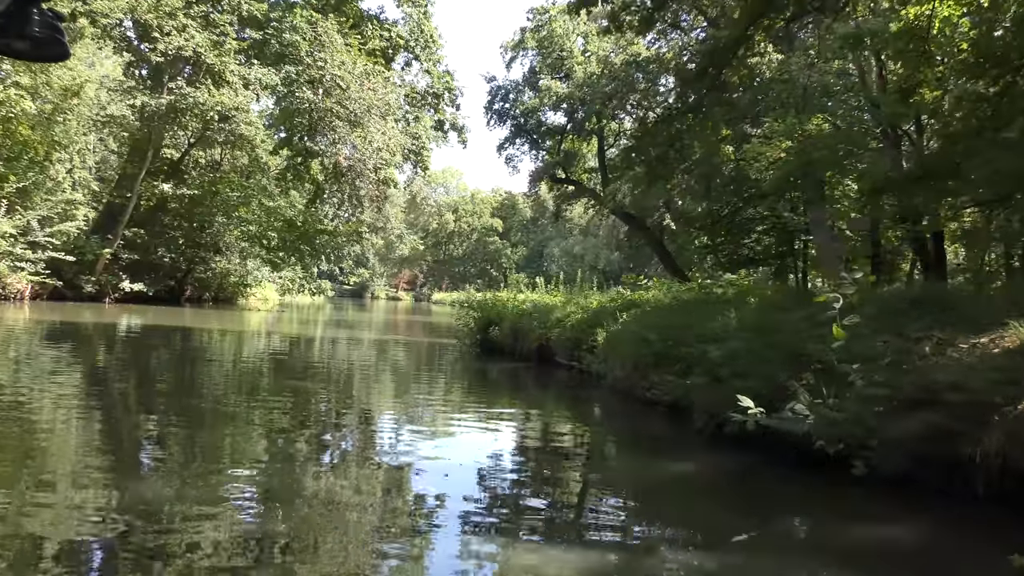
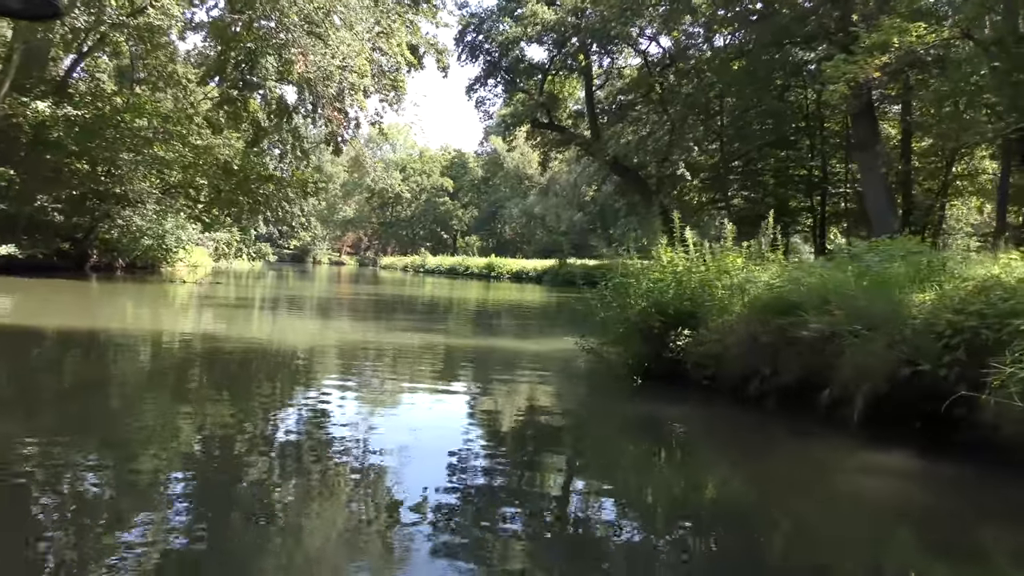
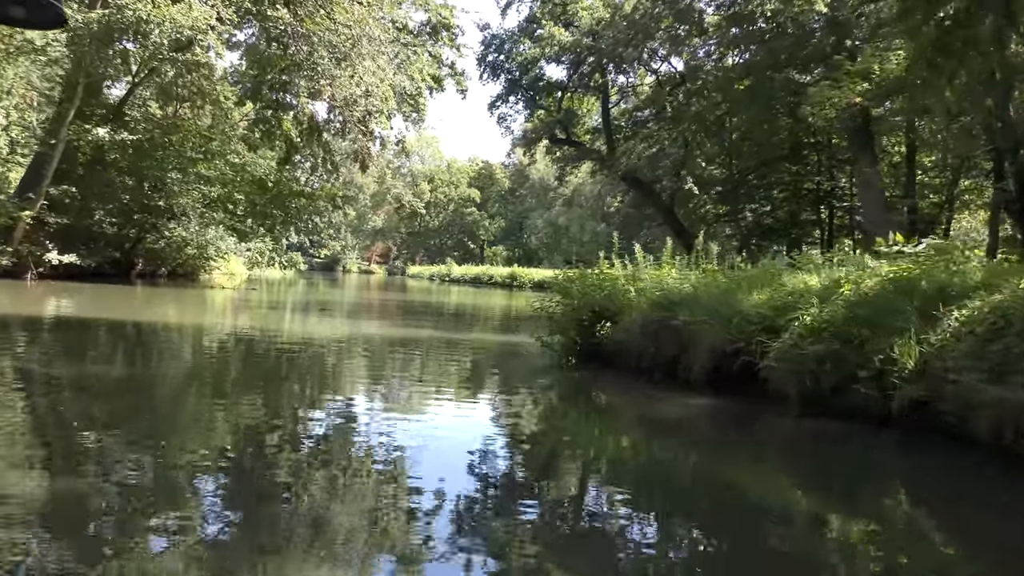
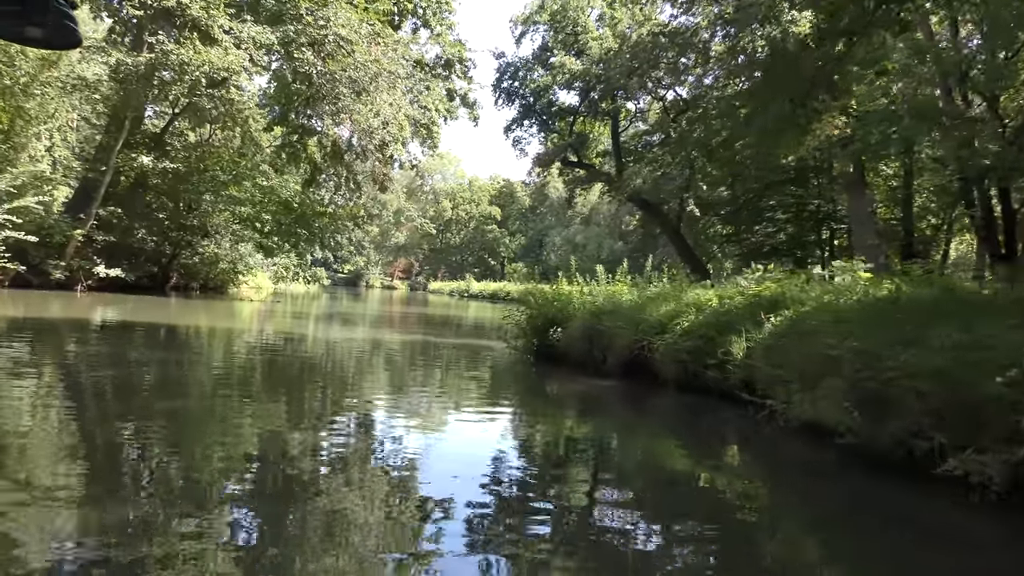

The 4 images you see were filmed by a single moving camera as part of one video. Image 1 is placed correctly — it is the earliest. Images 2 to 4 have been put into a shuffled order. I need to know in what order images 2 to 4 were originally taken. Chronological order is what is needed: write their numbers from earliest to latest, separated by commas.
4, 3, 2
